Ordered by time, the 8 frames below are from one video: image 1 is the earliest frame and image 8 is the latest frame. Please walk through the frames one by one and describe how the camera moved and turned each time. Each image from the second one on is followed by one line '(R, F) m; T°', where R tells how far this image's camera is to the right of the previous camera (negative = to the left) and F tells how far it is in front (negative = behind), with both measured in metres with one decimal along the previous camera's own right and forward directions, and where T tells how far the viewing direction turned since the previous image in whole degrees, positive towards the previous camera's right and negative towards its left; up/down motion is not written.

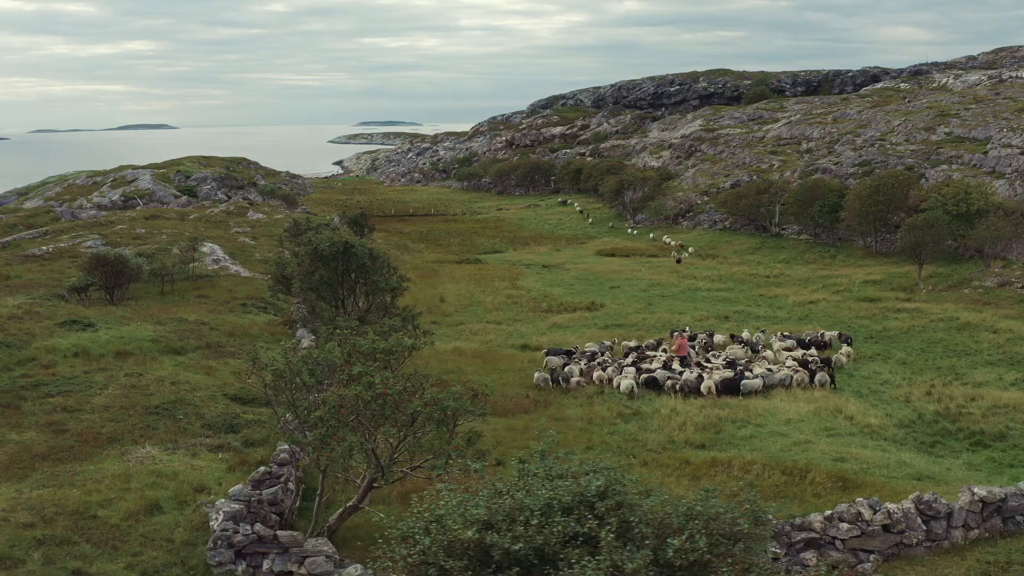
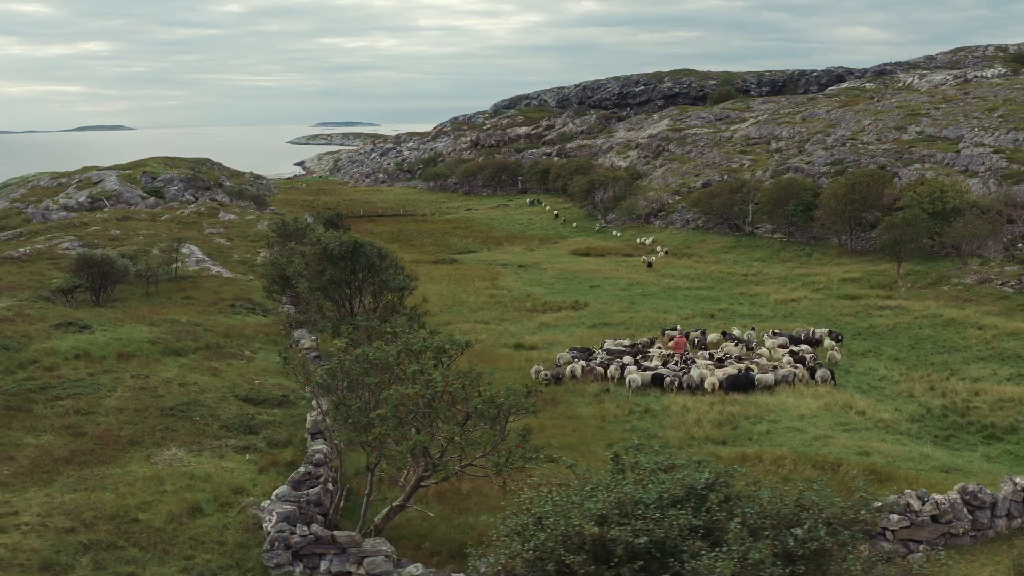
(-1.1, +0.1) m; +1°
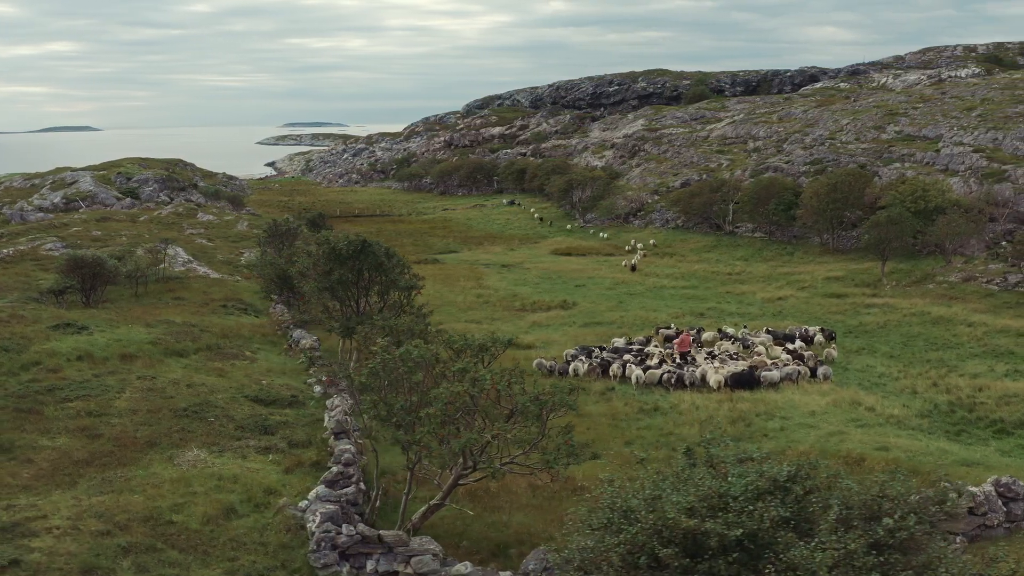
(-0.9, 0.0) m; +1°
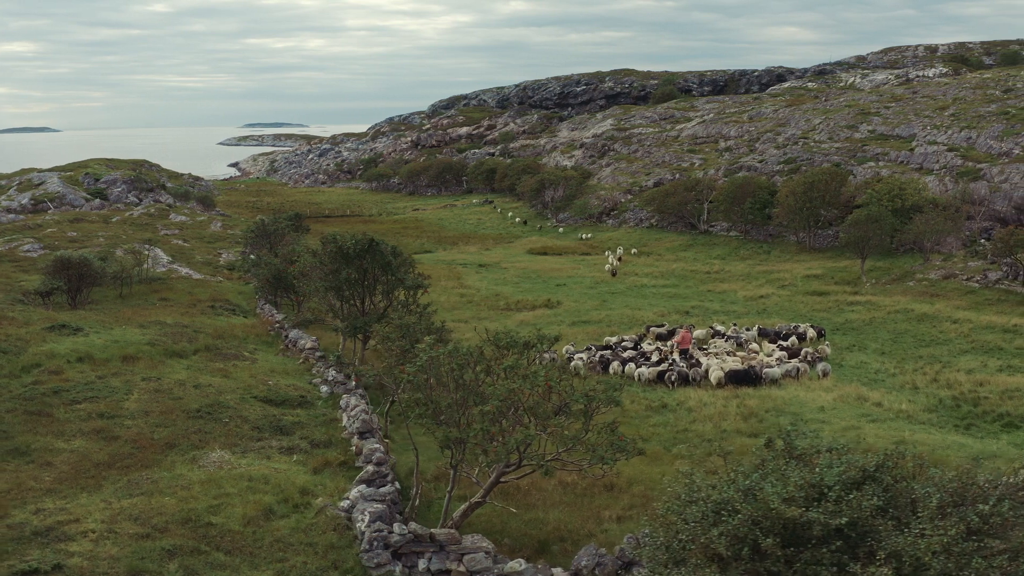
(-1.0, 0.0) m; +1°
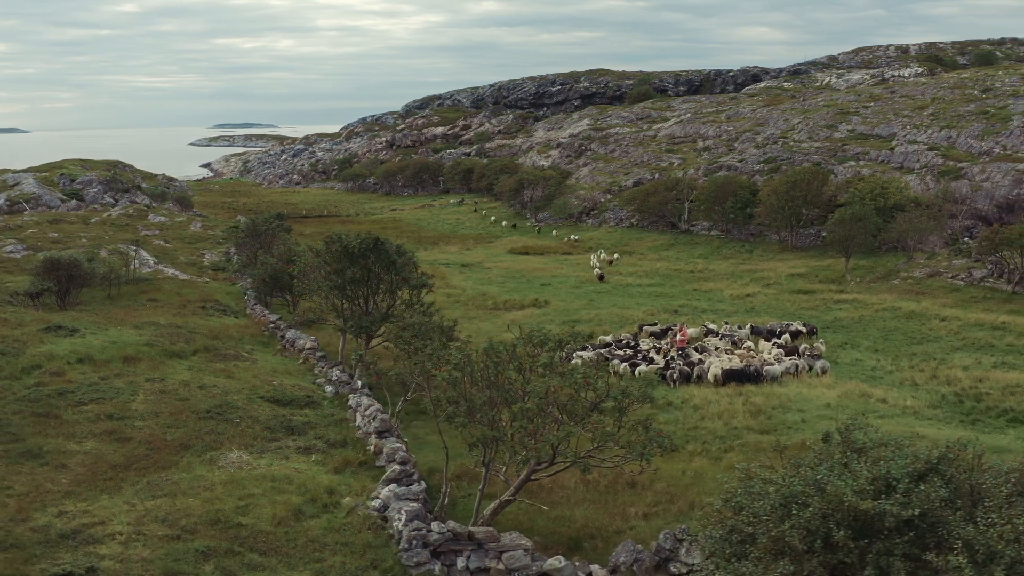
(-0.7, 0.0) m; +1°
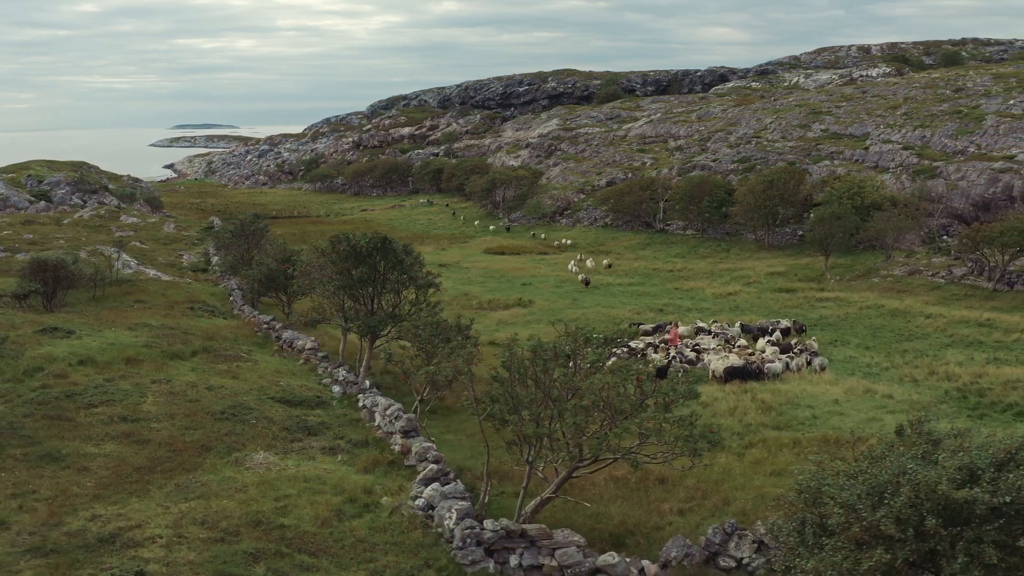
(-1.0, 0.0) m; +1°
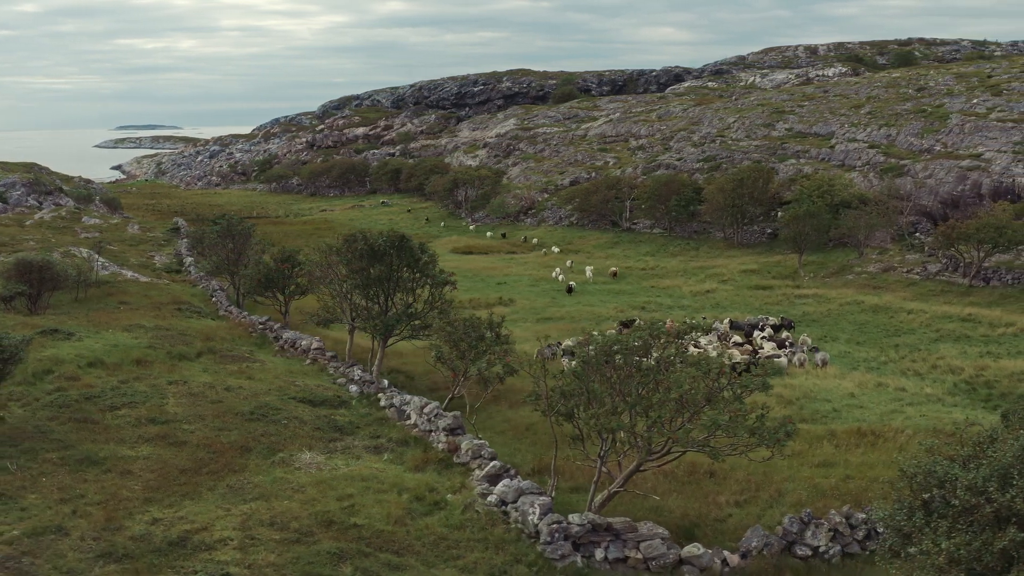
(-1.5, 0.0) m; +2°
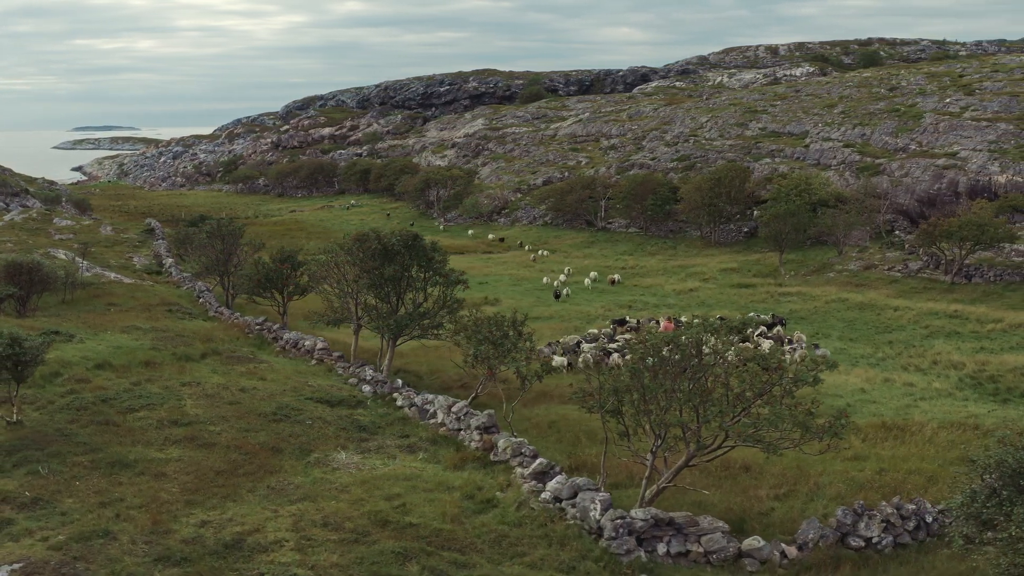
(-1.1, 0.0) m; +1°
